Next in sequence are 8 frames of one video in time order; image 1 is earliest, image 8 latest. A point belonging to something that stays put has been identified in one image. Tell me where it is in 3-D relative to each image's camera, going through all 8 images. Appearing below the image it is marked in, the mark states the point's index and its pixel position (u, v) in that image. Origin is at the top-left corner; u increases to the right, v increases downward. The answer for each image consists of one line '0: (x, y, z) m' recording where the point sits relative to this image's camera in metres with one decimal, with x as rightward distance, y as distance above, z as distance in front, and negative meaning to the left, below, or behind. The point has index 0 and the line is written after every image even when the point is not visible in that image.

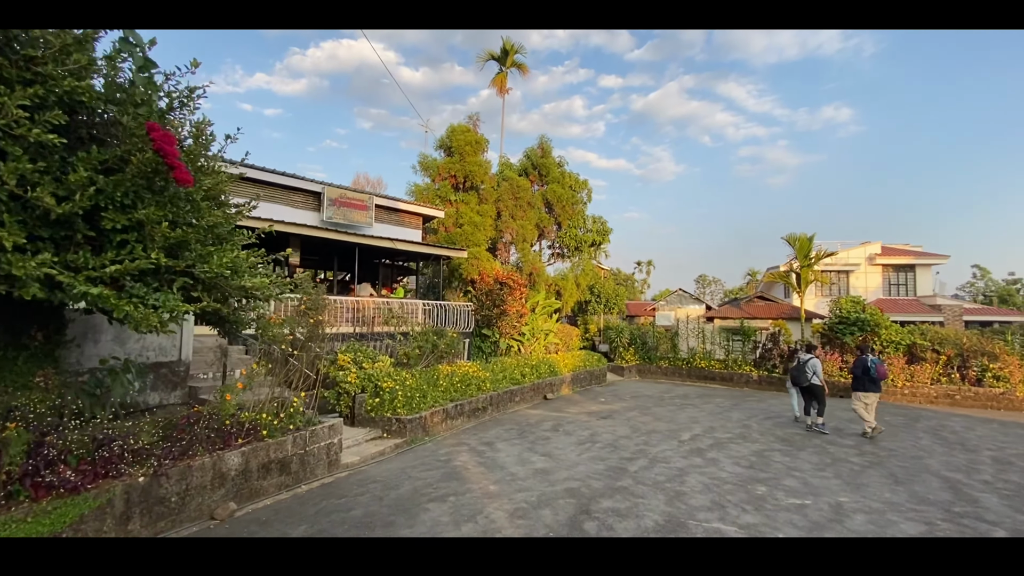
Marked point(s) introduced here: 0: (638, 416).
0: (+2.7, -2.7, +10.2) m
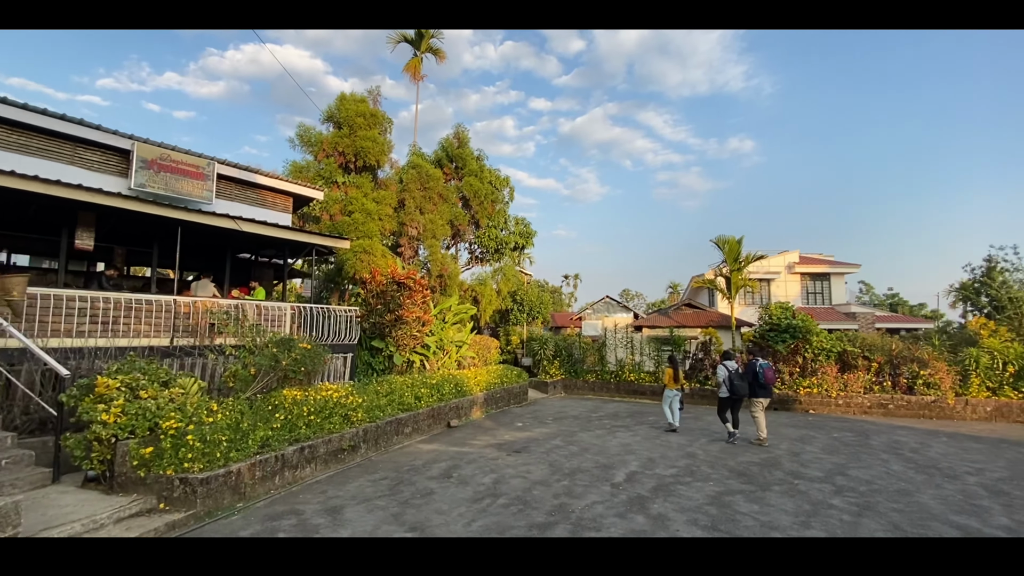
0: (+0.8, -2.7, +8.0) m
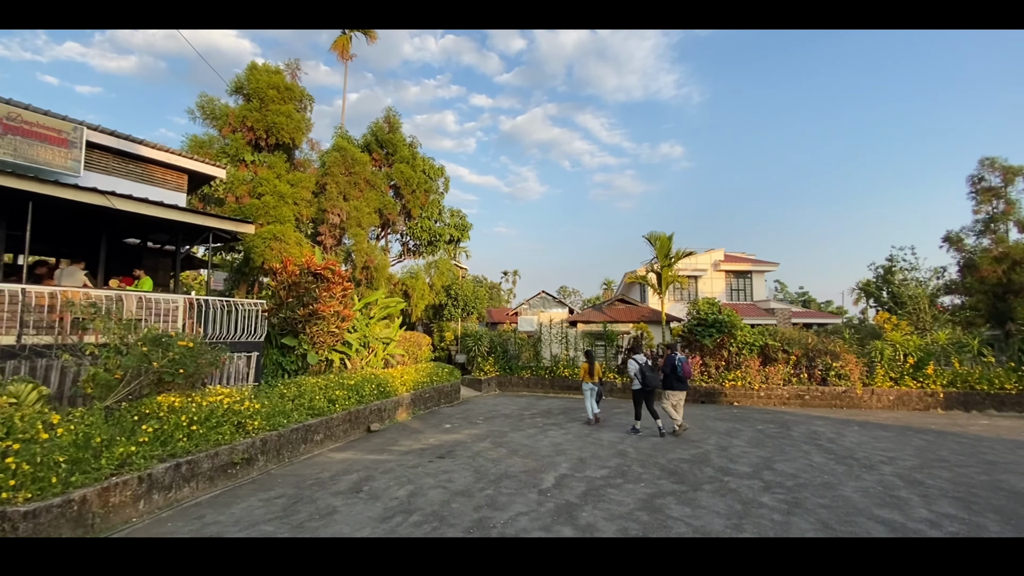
0: (-0.4, -2.5, +7.4) m
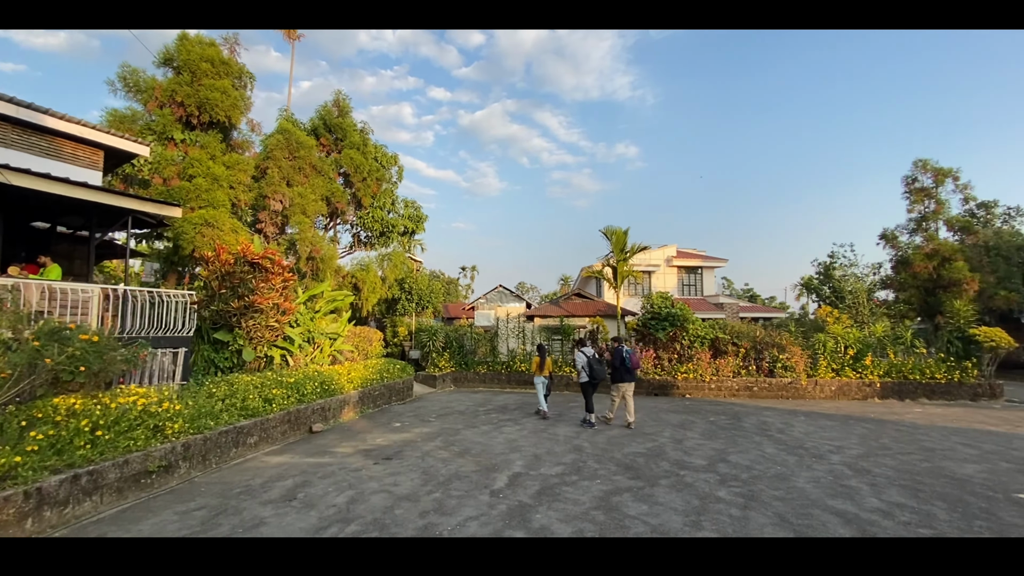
0: (-1.1, -2.4, +7.0) m
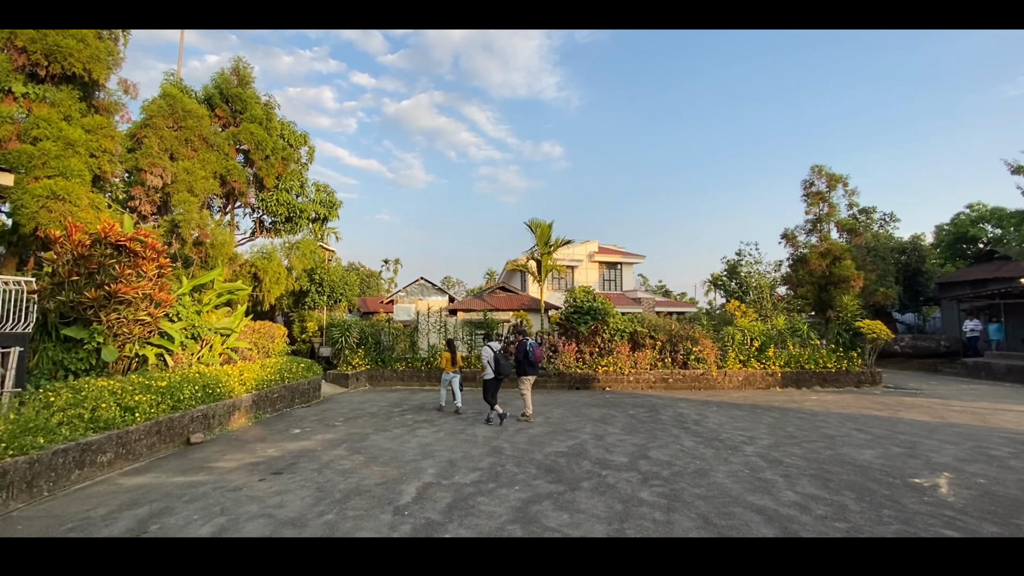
0: (-2.2, -2.2, +6.2) m
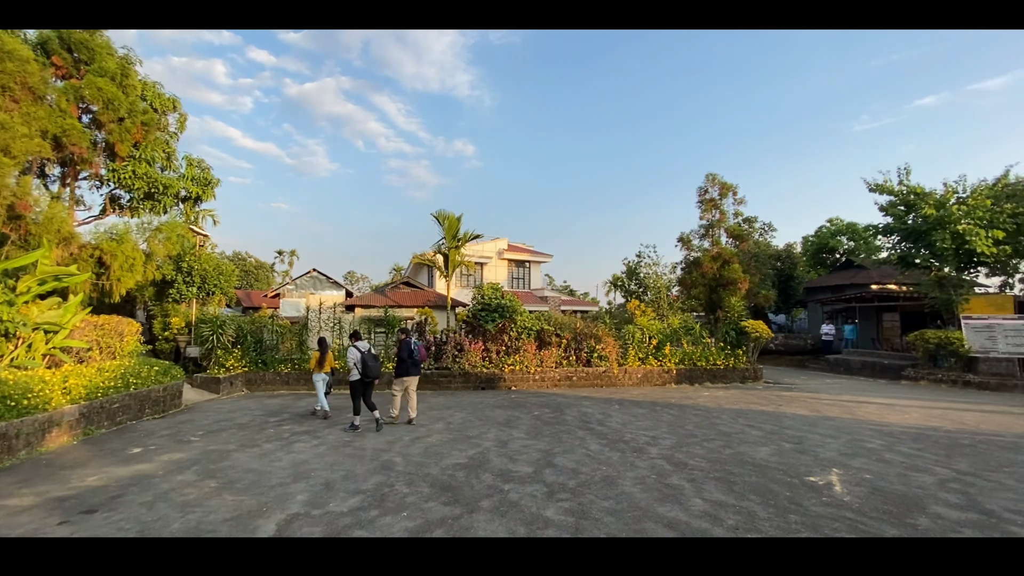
0: (-3.4, -2.1, +5.0) m
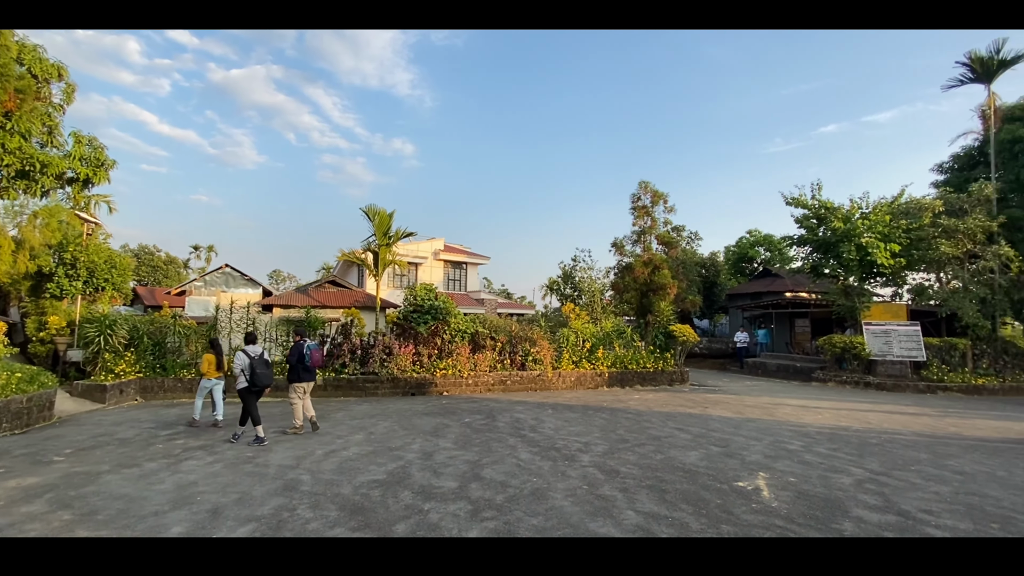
0: (-4.2, -2.0, +4.1) m
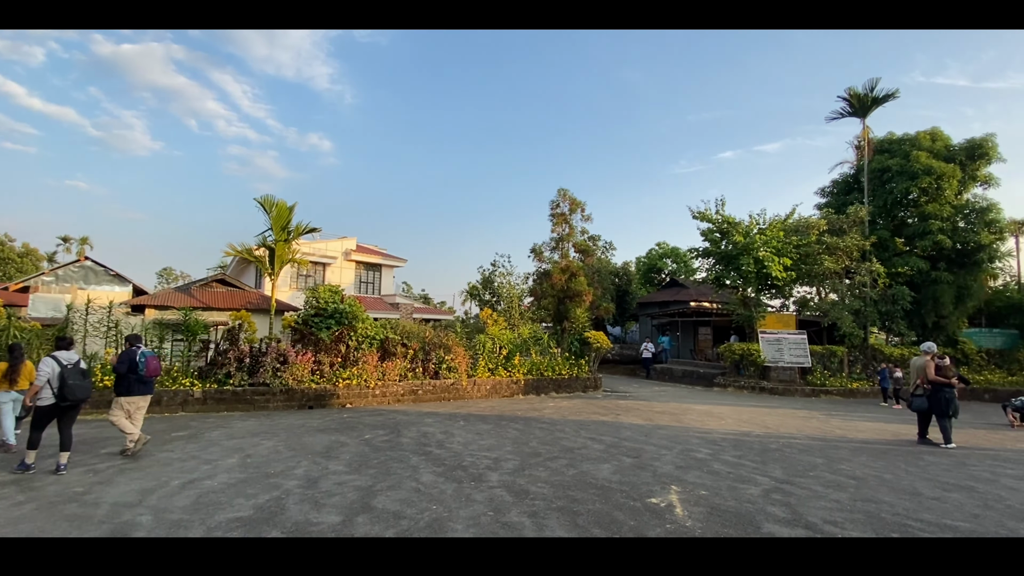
0: (-4.9, -1.9, +2.8) m
